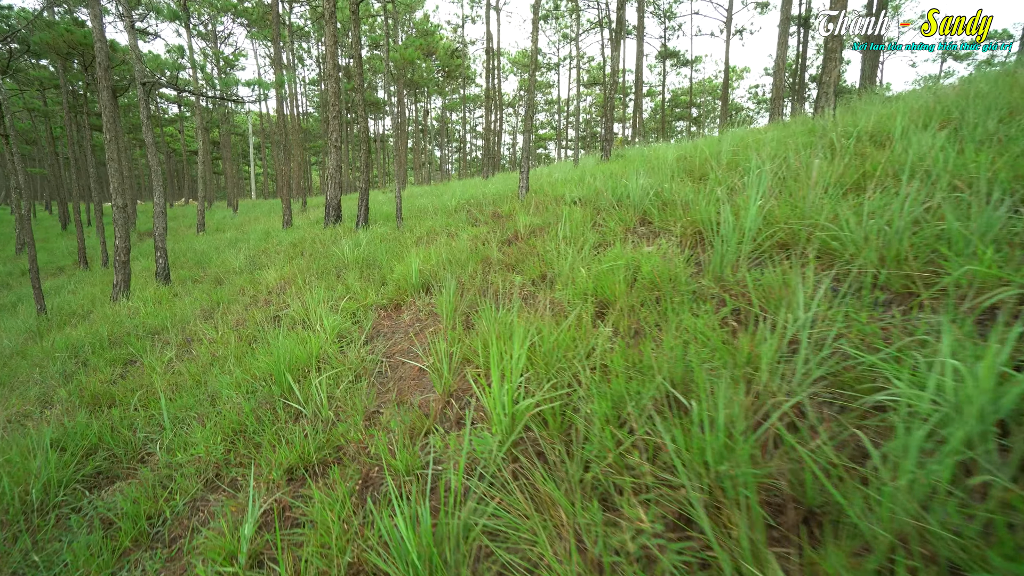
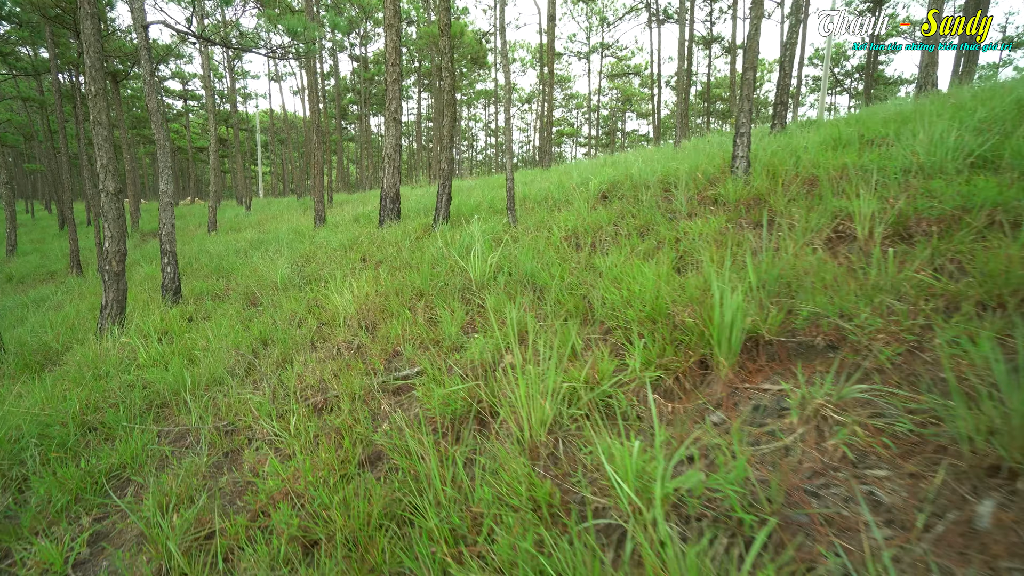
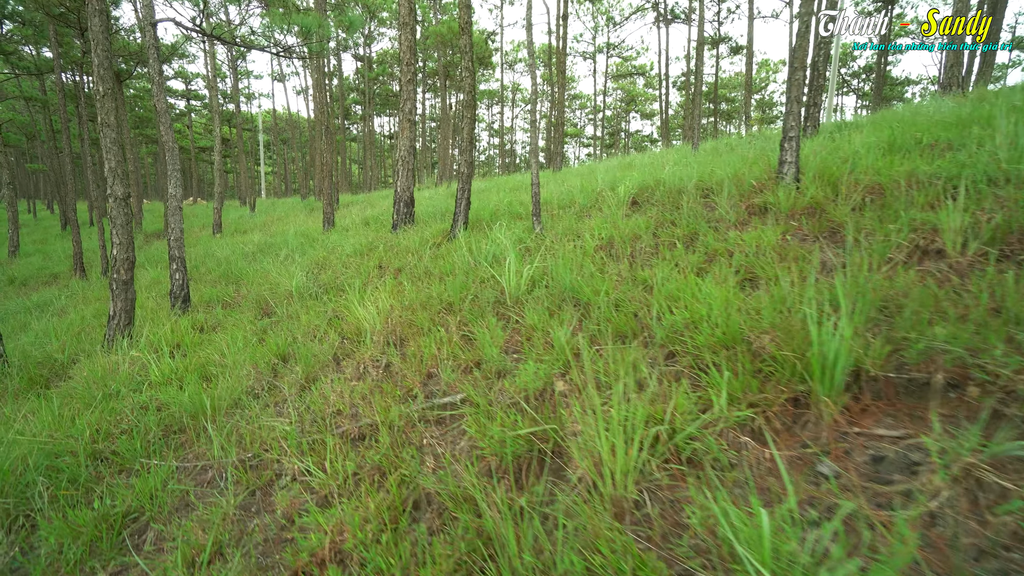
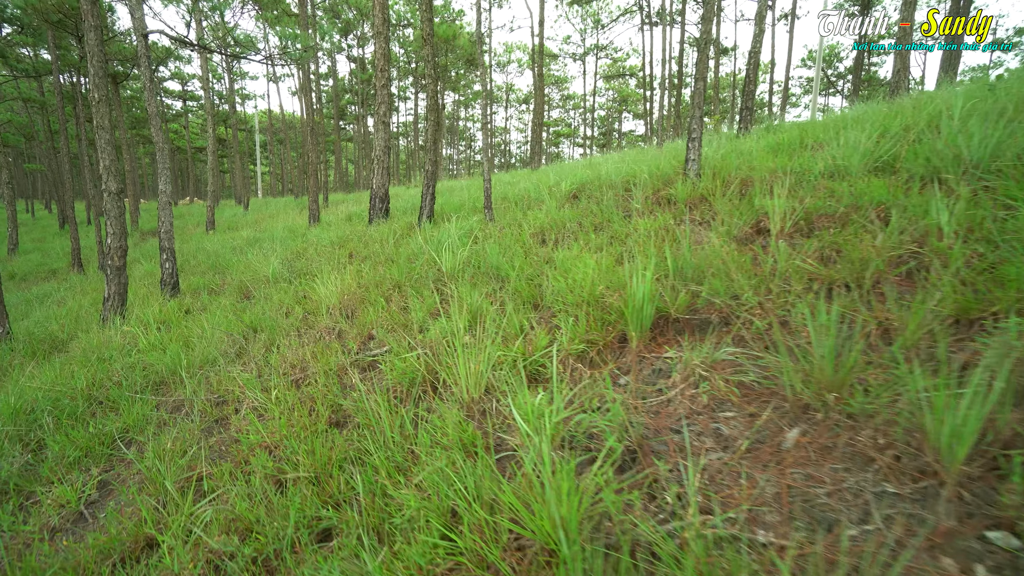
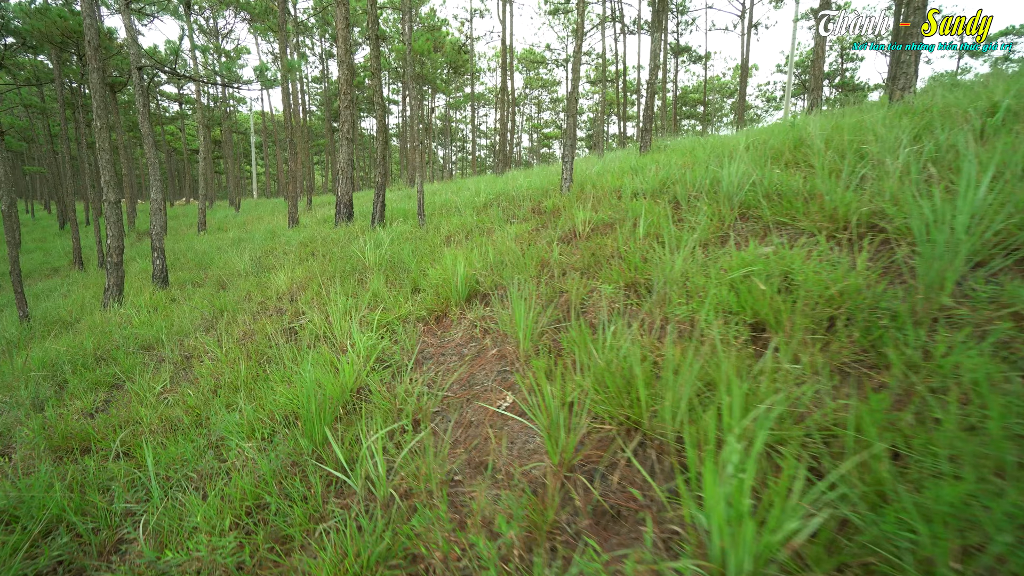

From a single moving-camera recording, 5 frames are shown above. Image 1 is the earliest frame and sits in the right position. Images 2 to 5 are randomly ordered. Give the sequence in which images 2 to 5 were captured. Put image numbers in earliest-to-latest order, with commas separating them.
5, 4, 2, 3
